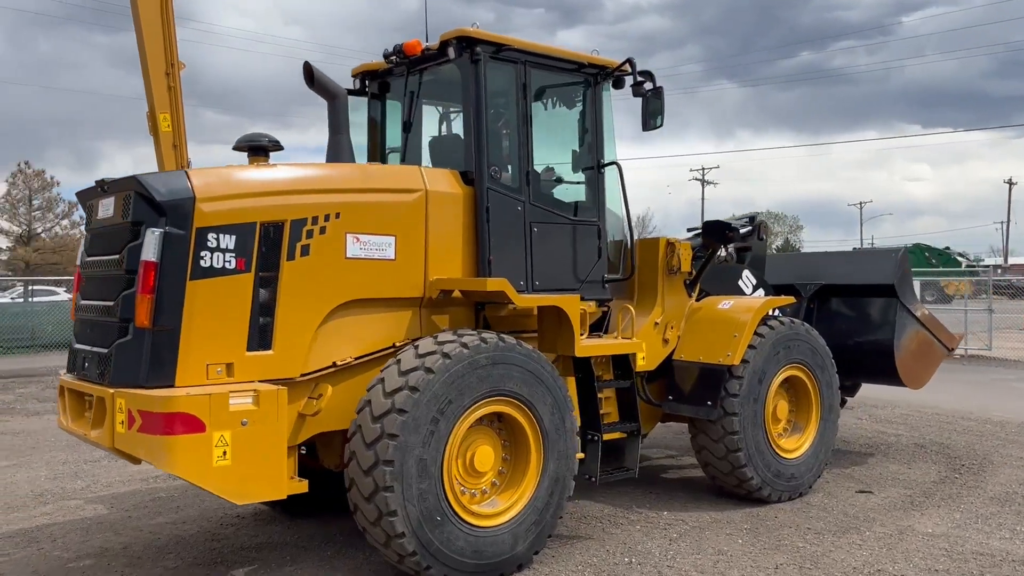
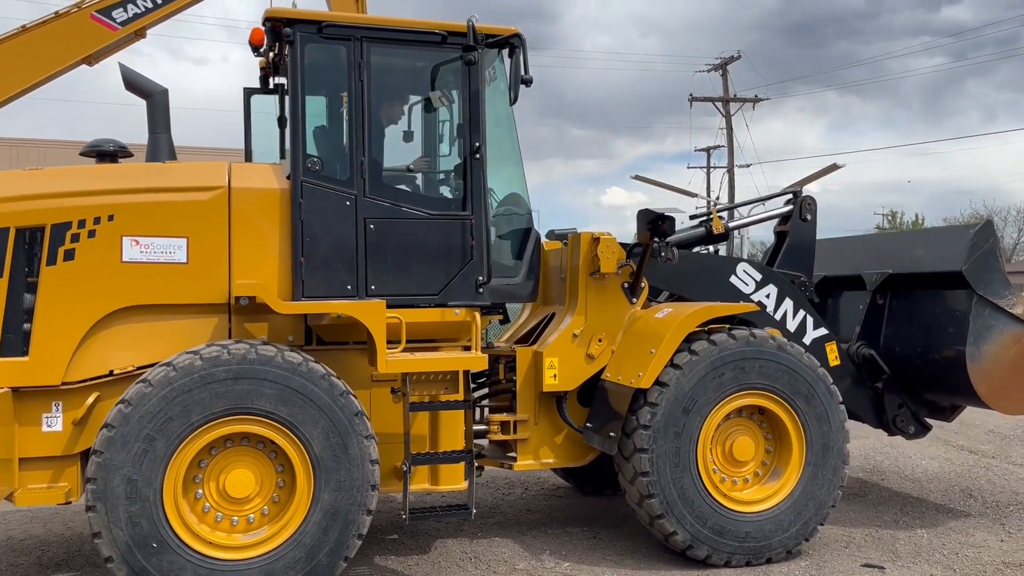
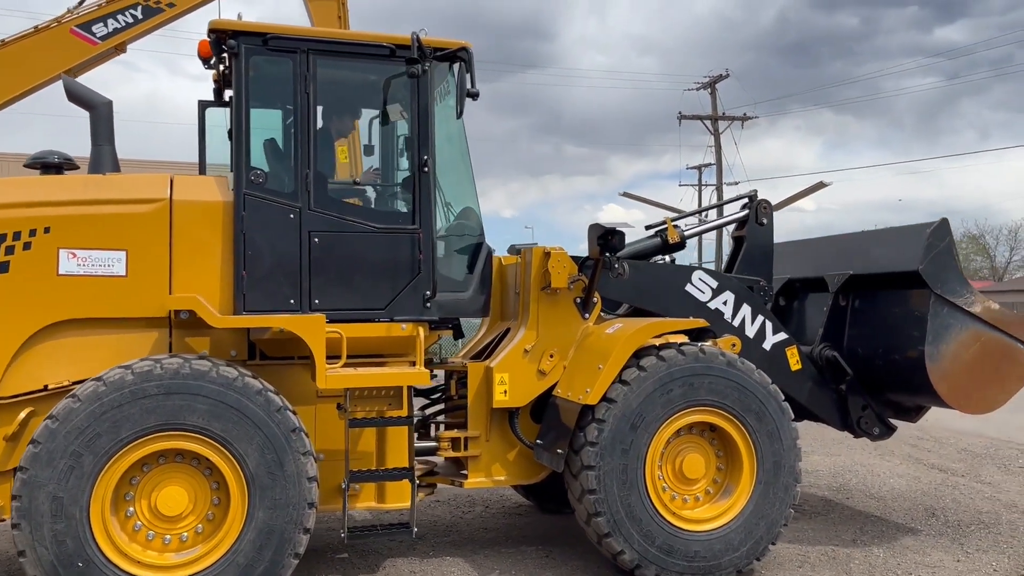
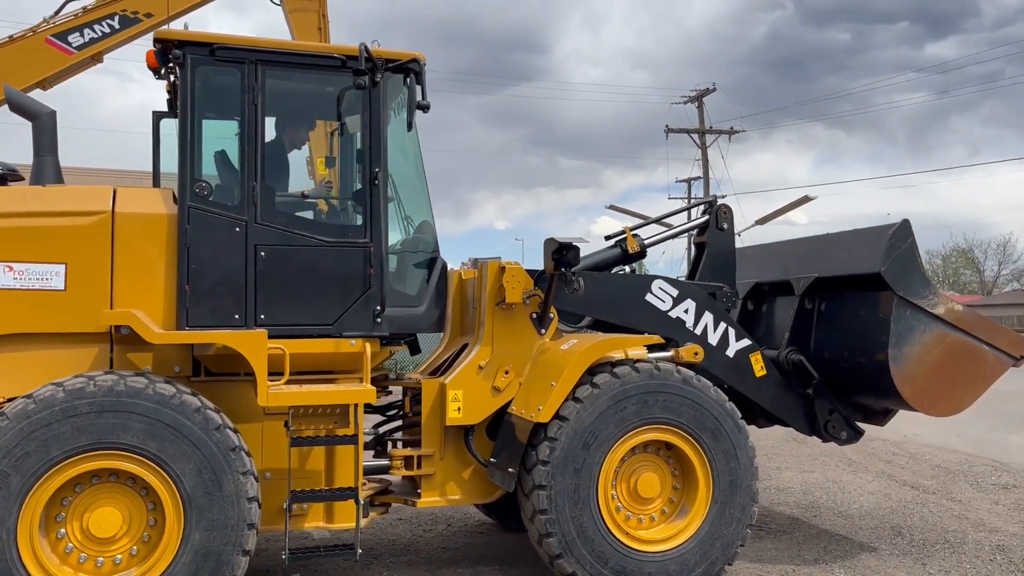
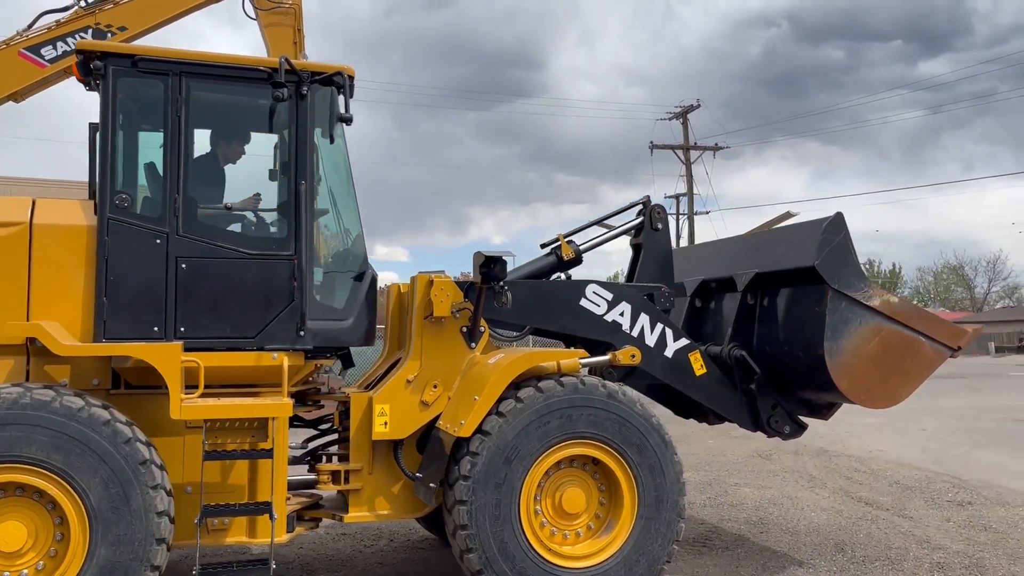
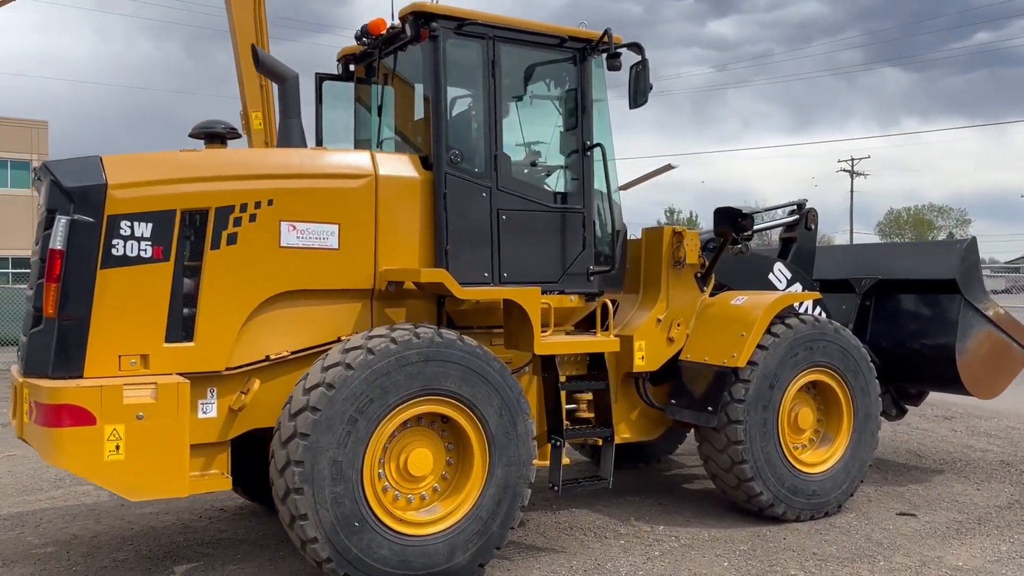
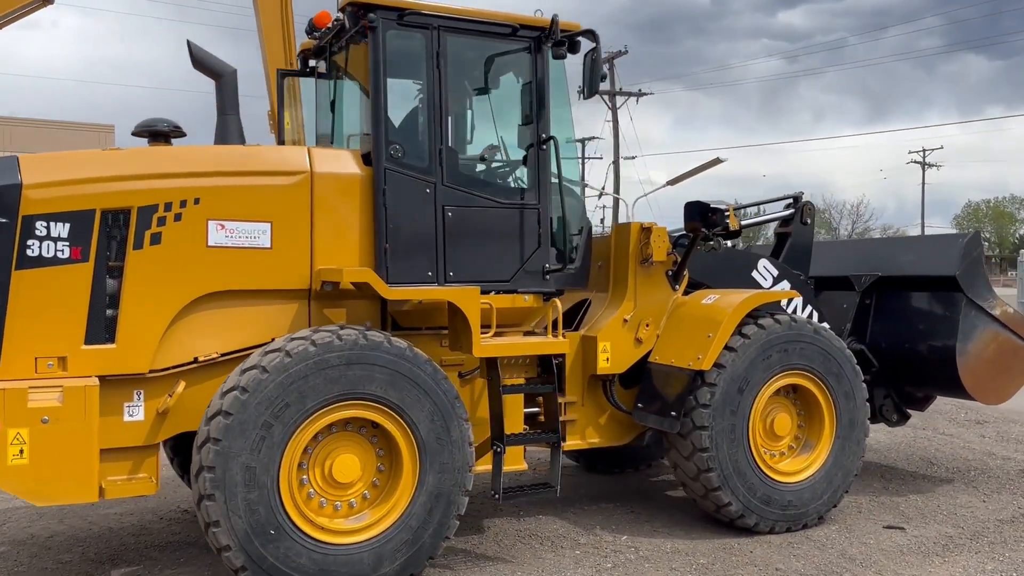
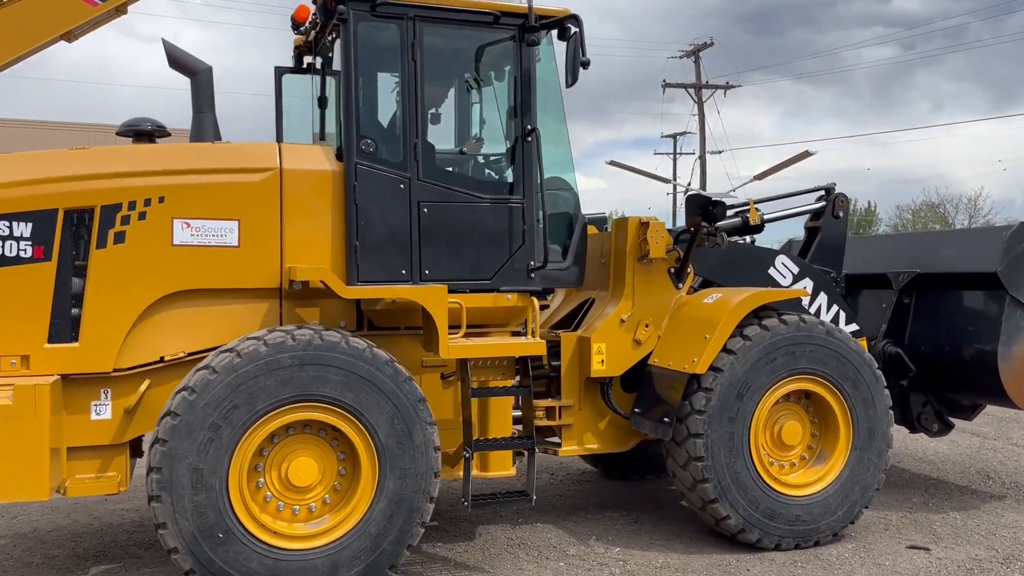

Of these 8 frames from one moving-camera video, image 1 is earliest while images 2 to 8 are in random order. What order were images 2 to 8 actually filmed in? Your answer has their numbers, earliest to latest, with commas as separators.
6, 7, 8, 2, 3, 4, 5
